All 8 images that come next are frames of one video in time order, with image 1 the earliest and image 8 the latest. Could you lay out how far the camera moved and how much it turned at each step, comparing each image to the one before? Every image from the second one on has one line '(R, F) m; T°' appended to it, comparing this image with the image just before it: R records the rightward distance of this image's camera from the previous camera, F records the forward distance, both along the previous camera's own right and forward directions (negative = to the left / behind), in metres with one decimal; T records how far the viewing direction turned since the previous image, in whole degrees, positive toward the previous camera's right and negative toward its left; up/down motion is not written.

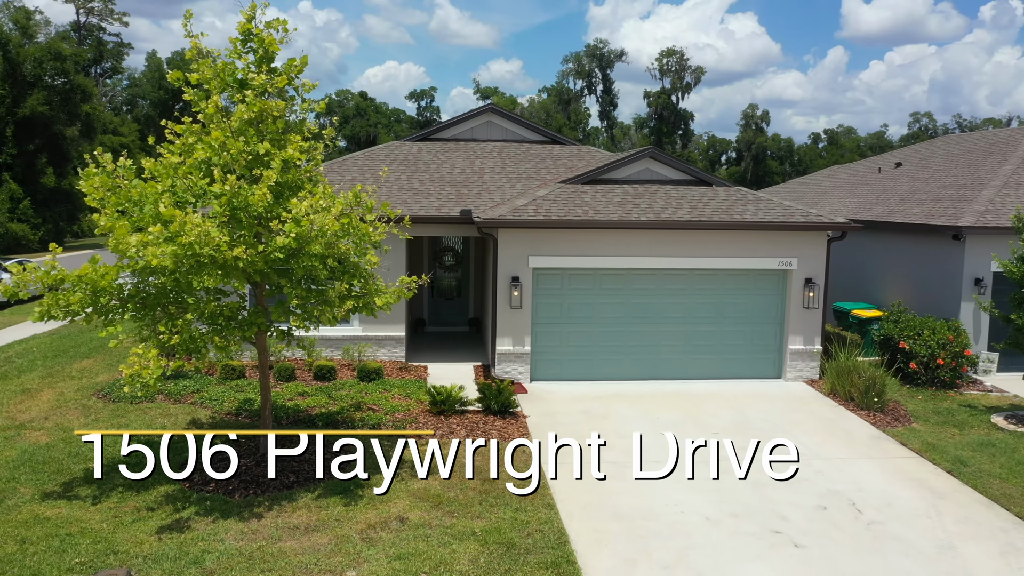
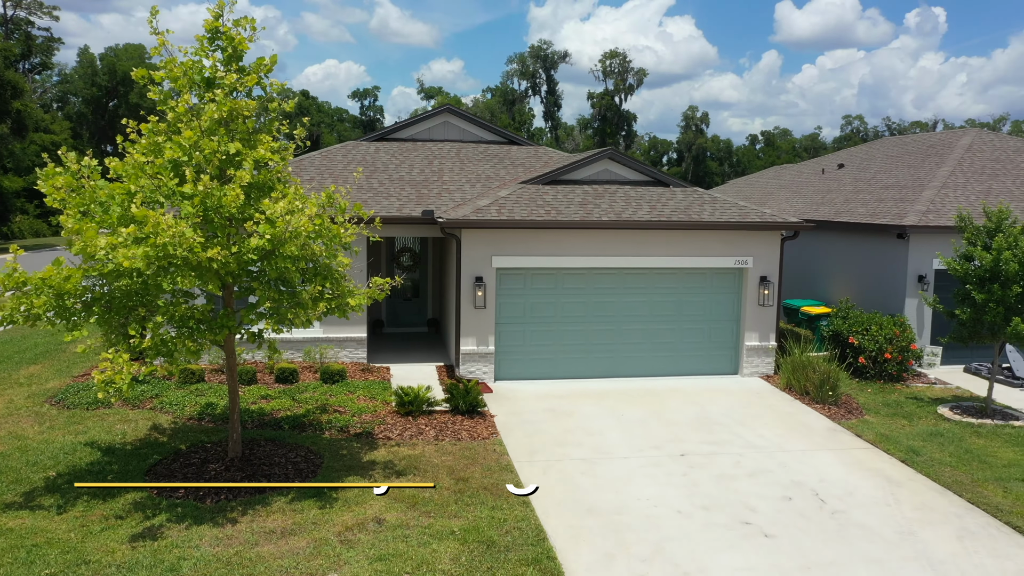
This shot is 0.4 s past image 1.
(-0.2, -0.1) m; +4°
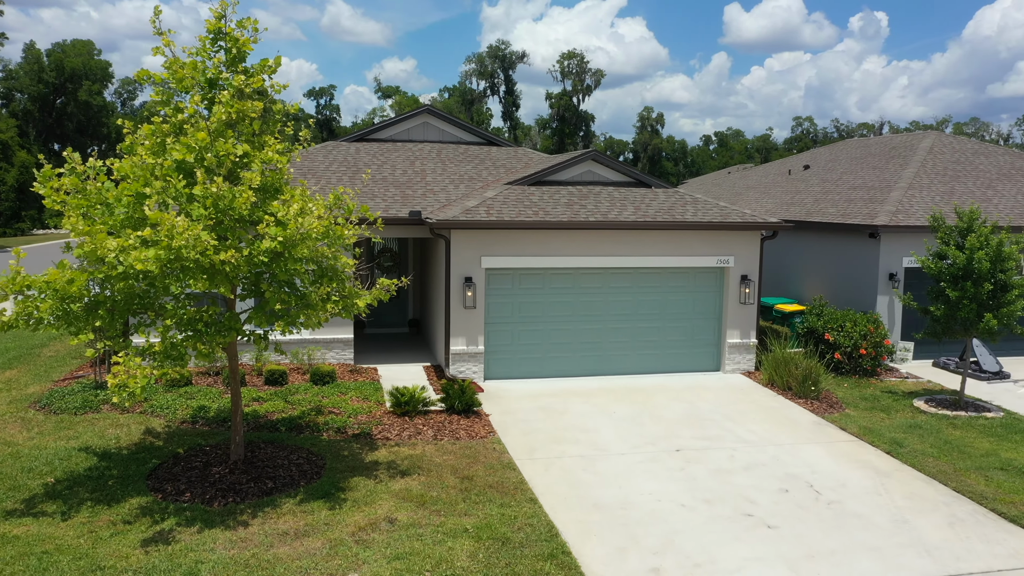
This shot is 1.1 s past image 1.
(-0.4, -0.1) m; +3°
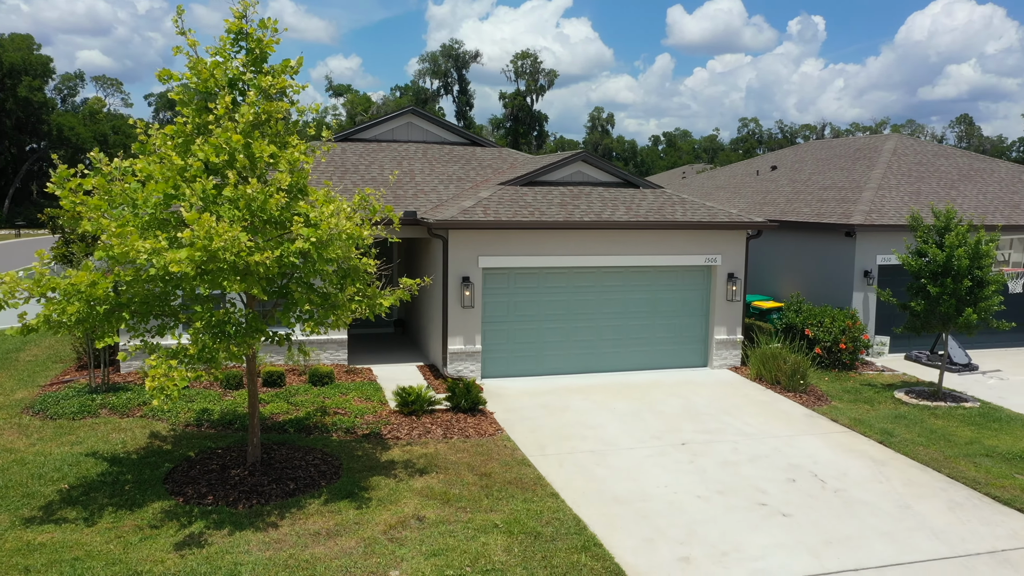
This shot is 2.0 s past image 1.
(-0.6, -0.1) m; +3°
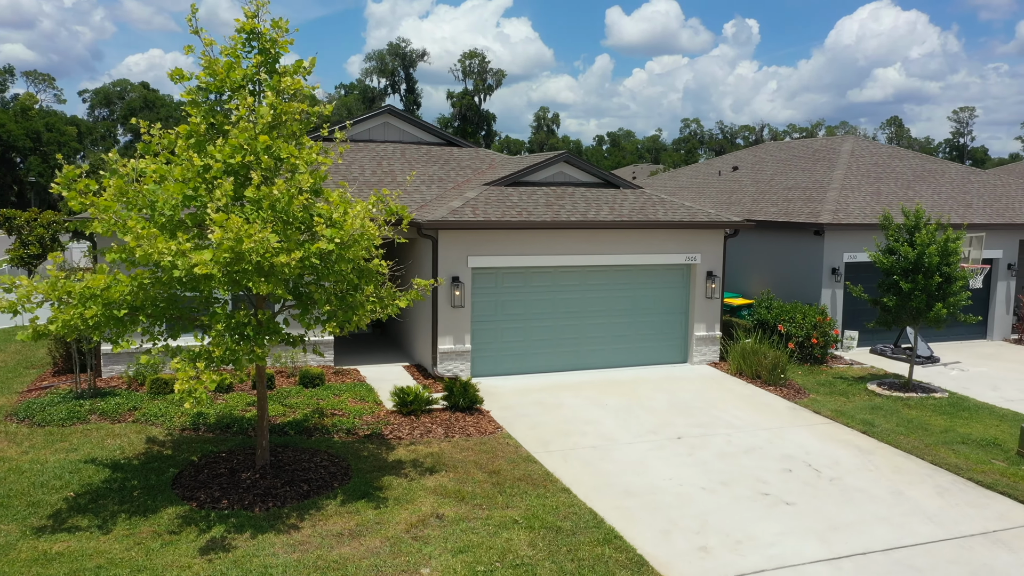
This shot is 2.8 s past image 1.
(-0.6, -0.1) m; +4°
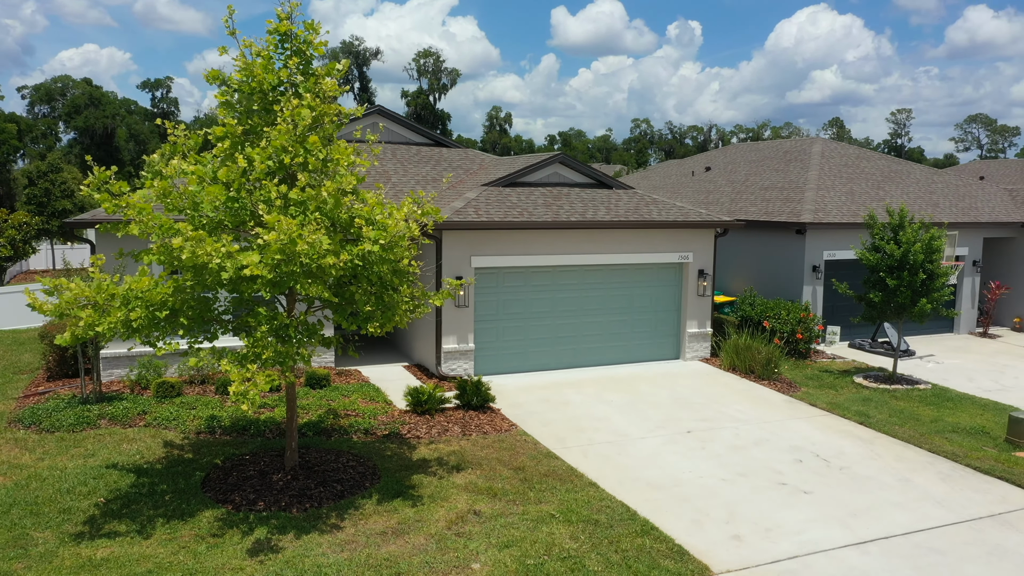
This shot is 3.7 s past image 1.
(-0.7, -0.1) m; +3°
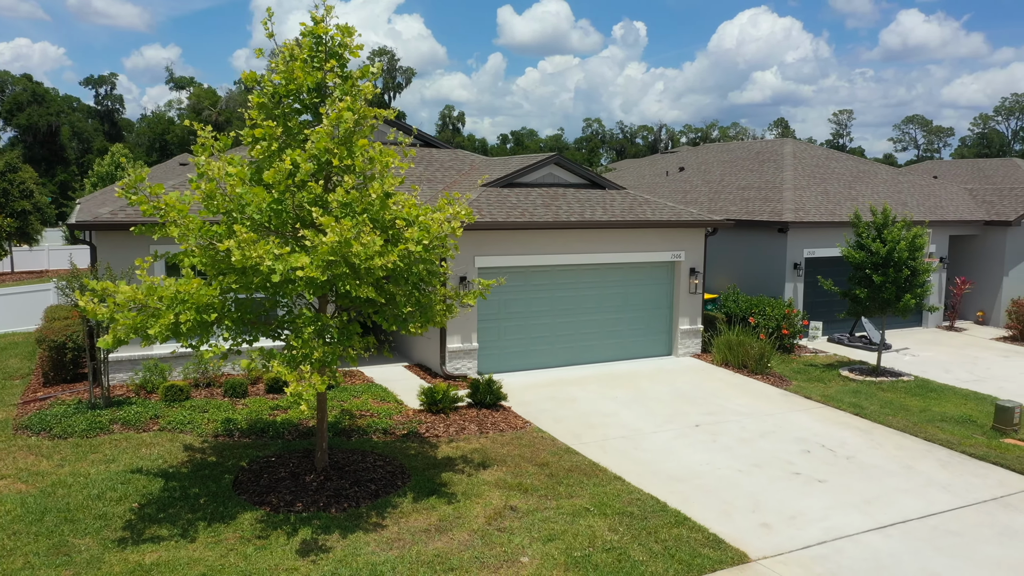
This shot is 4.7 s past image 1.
(-0.7, -0.1) m; +3°
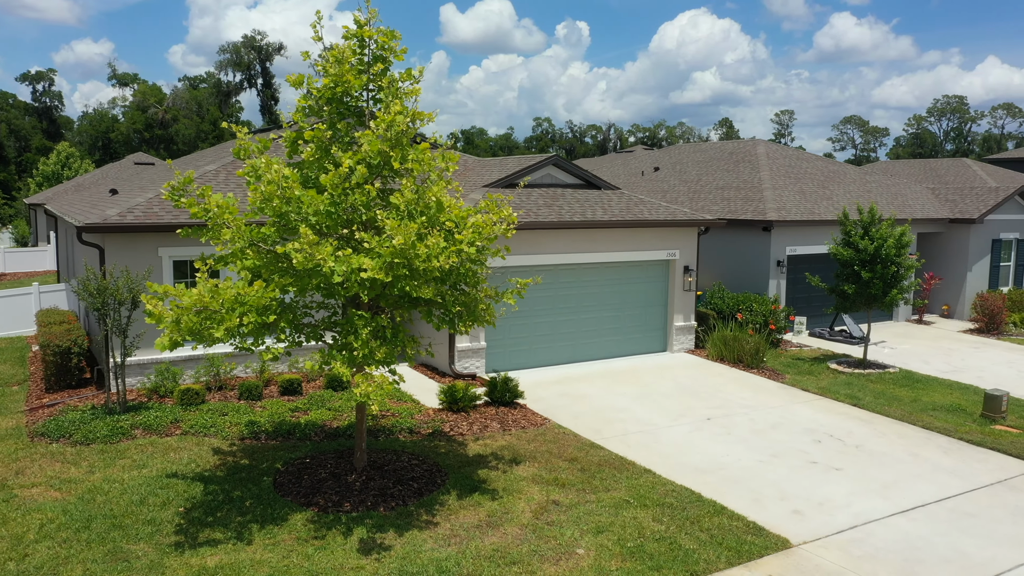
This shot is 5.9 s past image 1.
(-0.9, -0.2) m; +3°
